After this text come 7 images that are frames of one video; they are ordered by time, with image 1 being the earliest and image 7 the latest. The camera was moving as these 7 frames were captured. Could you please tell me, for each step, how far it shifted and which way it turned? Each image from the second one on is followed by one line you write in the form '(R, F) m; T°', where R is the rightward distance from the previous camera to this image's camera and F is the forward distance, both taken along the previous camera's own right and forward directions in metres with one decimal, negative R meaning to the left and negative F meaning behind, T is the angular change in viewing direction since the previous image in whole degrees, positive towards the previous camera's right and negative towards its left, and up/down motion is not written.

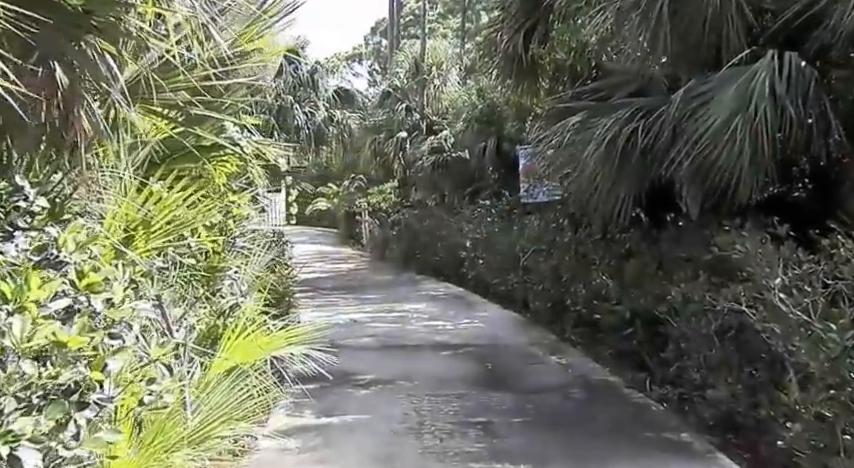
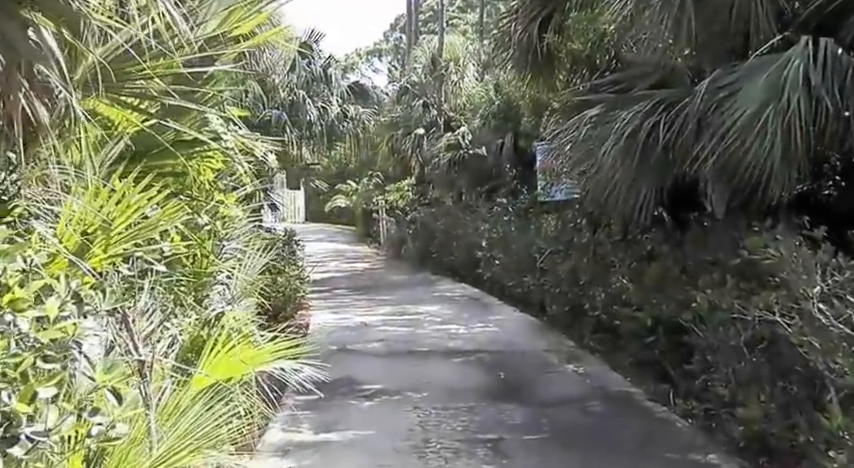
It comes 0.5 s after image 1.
(+0.1, +0.3) m; -2°
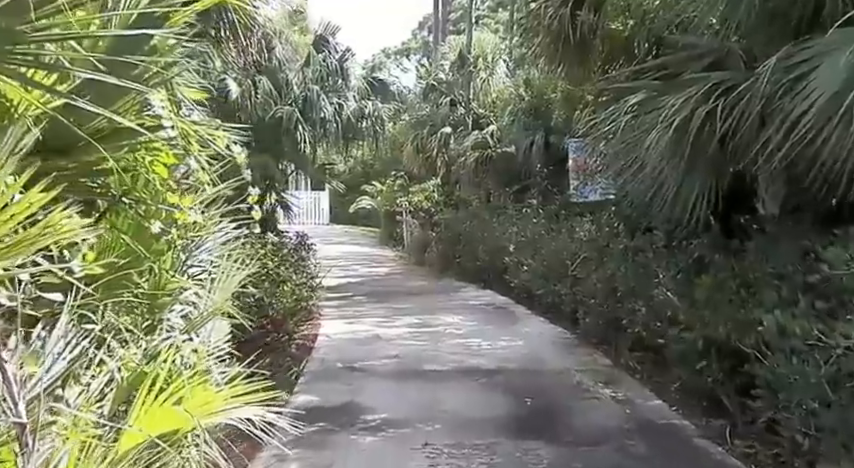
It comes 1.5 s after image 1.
(+0.1, +0.6) m; -2°
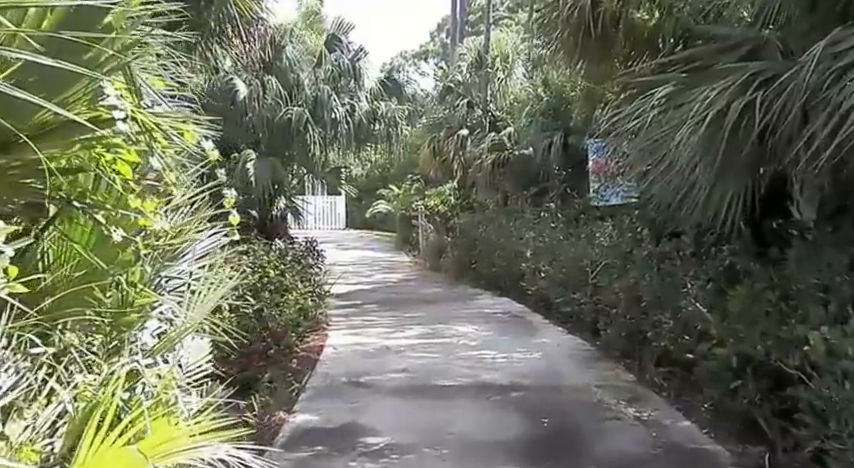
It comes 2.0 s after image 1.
(+0.1, +0.3) m; -1°
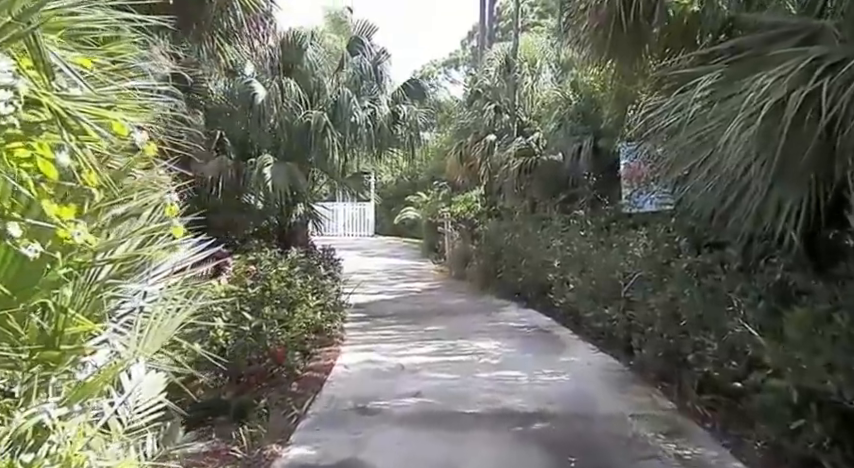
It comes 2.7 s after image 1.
(+0.1, +0.5) m; -2°
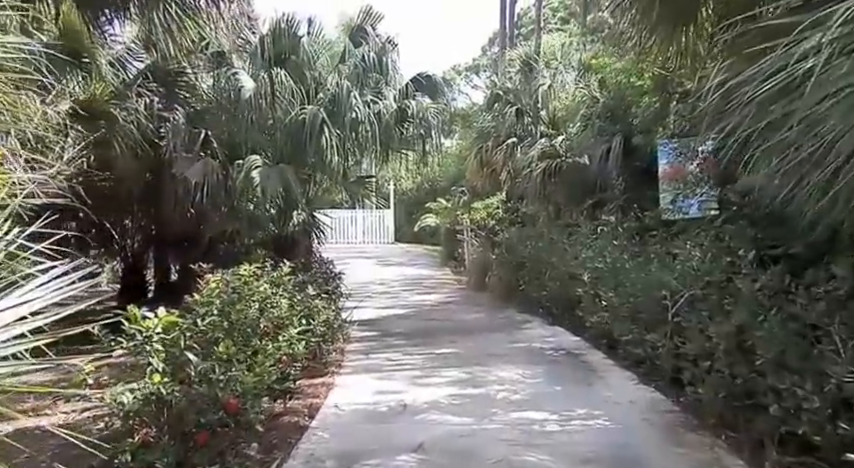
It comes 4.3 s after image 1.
(+0.1, +1.0) m; -2°
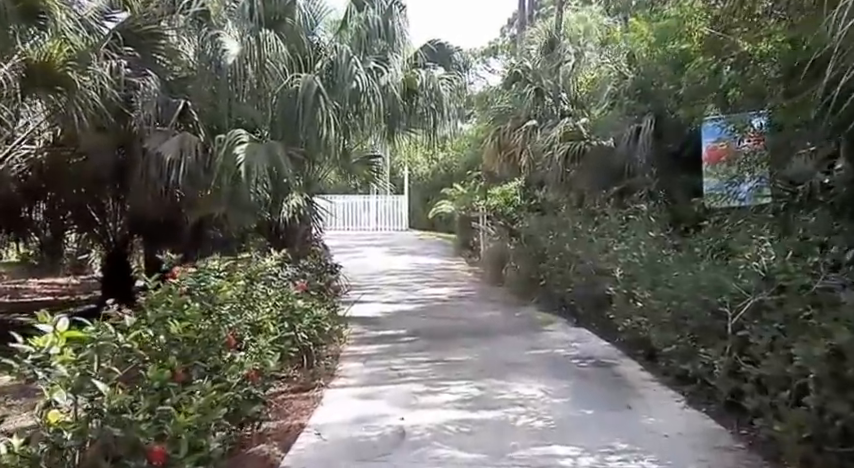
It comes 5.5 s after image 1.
(+0.1, +0.9) m; -1°
